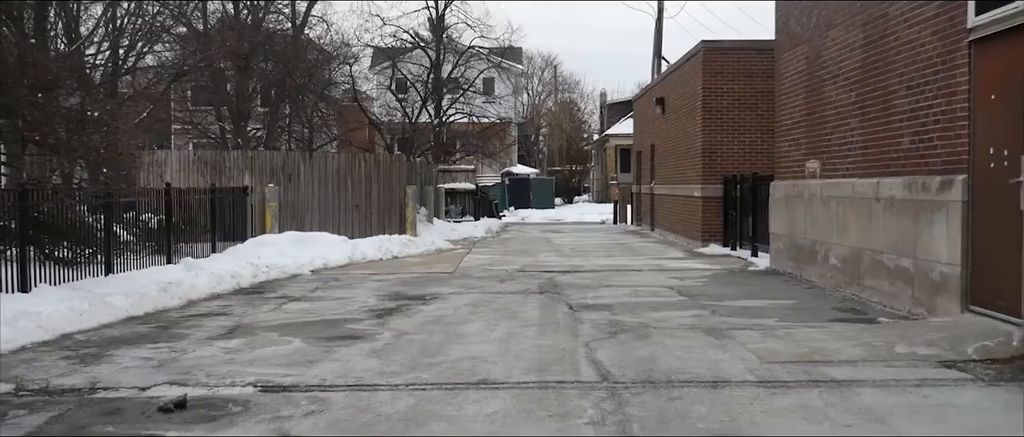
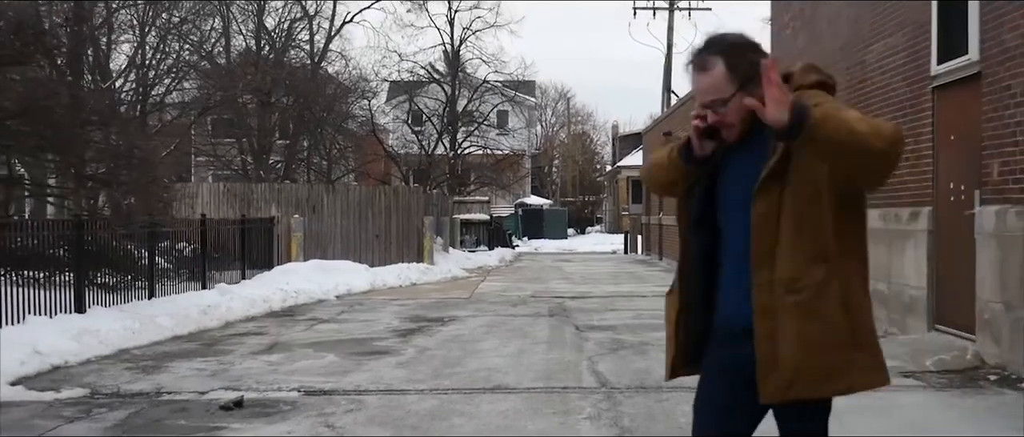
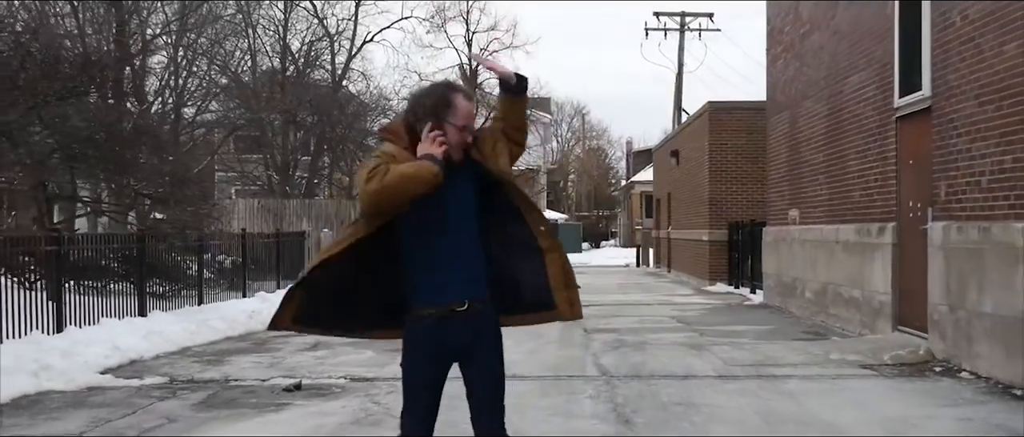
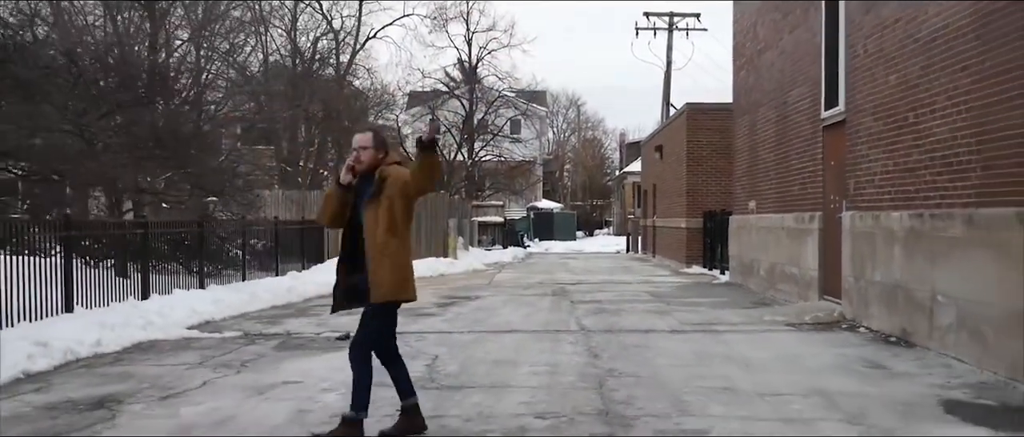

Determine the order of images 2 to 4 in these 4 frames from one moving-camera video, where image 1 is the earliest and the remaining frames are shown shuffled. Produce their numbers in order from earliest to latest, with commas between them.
2, 3, 4
